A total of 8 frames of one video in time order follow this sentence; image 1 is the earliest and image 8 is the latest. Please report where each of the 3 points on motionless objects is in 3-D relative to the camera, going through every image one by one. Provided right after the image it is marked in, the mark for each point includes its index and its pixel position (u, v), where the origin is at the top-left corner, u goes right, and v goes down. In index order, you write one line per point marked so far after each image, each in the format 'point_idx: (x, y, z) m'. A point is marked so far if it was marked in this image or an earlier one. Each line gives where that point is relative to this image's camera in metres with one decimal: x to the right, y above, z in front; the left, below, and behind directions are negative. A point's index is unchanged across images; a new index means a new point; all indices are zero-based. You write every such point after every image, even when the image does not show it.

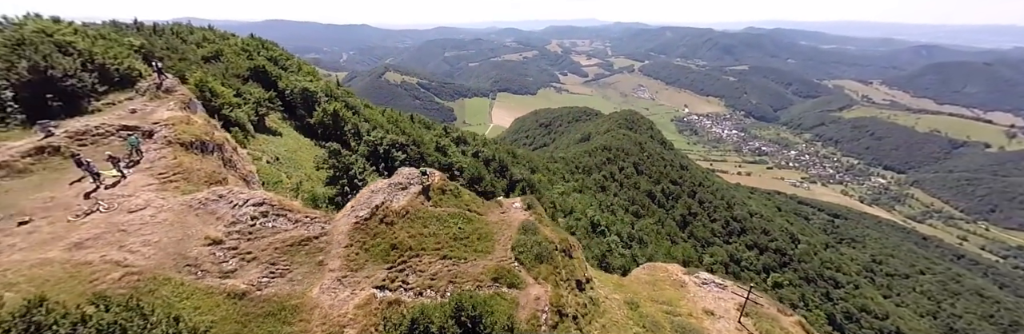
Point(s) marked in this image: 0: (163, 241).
0: (-15.1, -3.2, +17.3) m
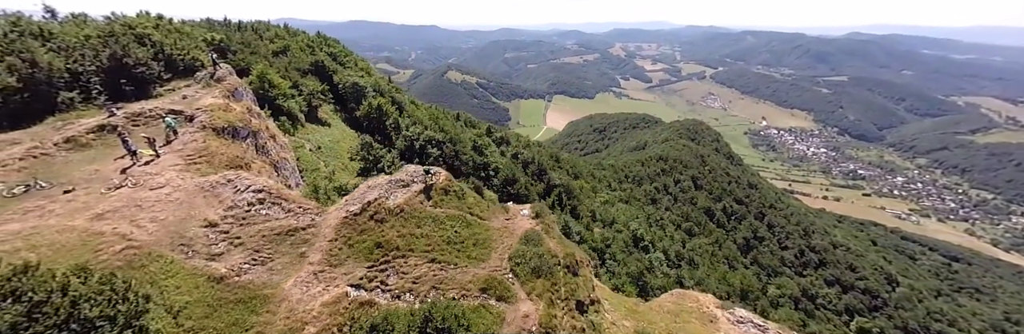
0: (-16.2, -2.5, +18.7) m
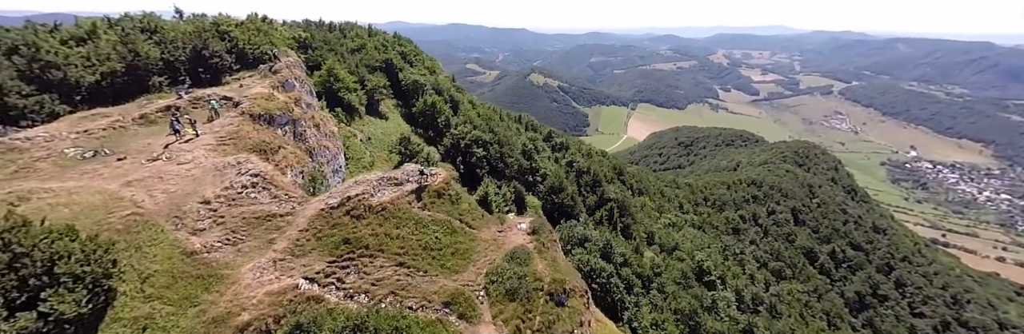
0: (-17.9, -1.4, +21.0) m
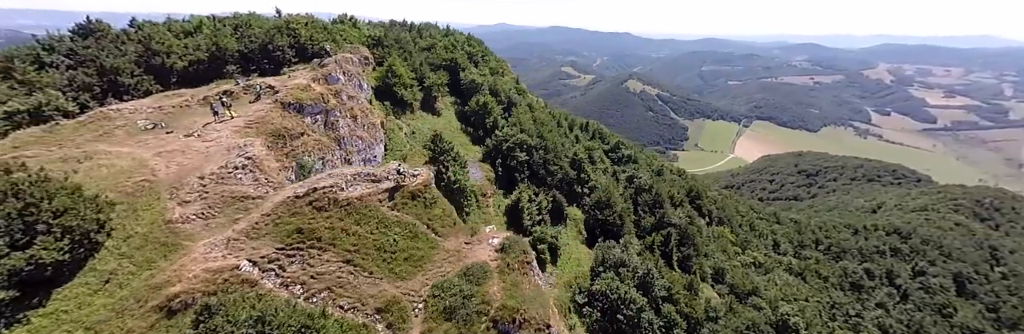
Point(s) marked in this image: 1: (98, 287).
0: (-19.8, +0.1, +23.9) m
1: (-19.2, -5.6, +18.3) m
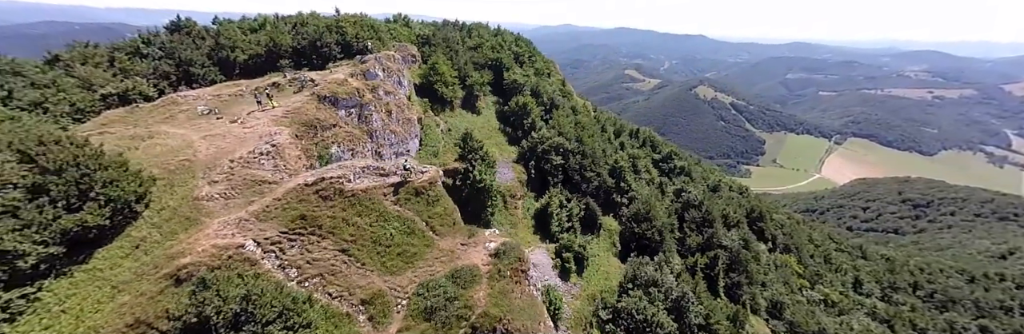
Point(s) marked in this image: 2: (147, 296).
0: (-19.4, +1.2, +26.4) m
1: (-20.1, -4.4, +20.7) m
2: (-17.0, -6.0, +18.5) m
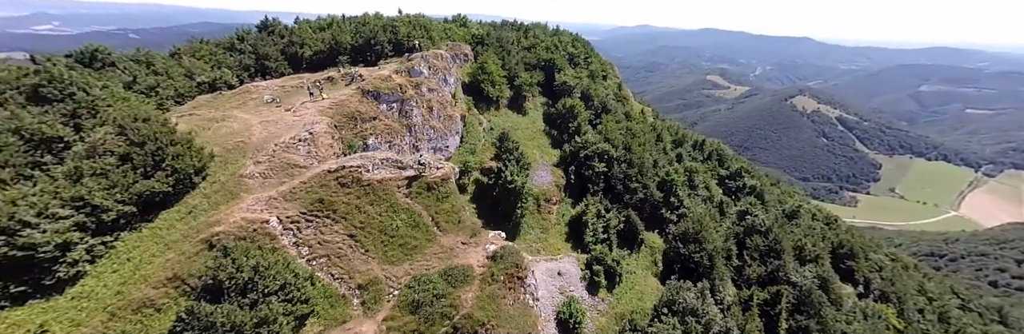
0: (-18.1, +2.5, +29.7) m
1: (-20.3, -3.0, +24.3) m
2: (-17.8, -4.9, +21.6) m
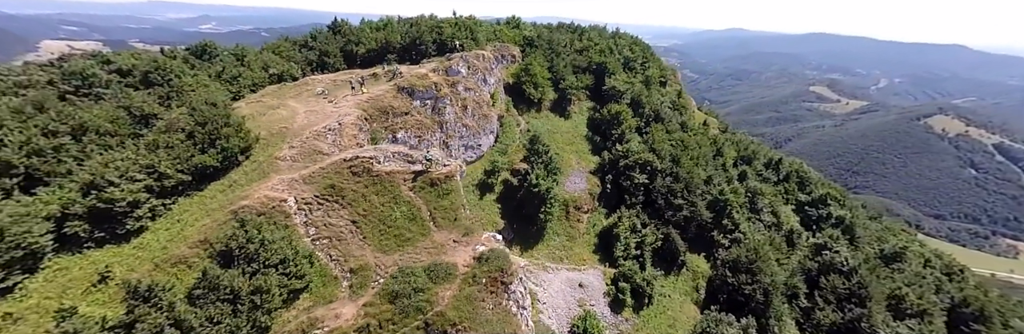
0: (-16.7, +3.7, +32.9) m
1: (-20.4, -1.5, +28.1) m
2: (-18.7, -3.5, +24.8) m
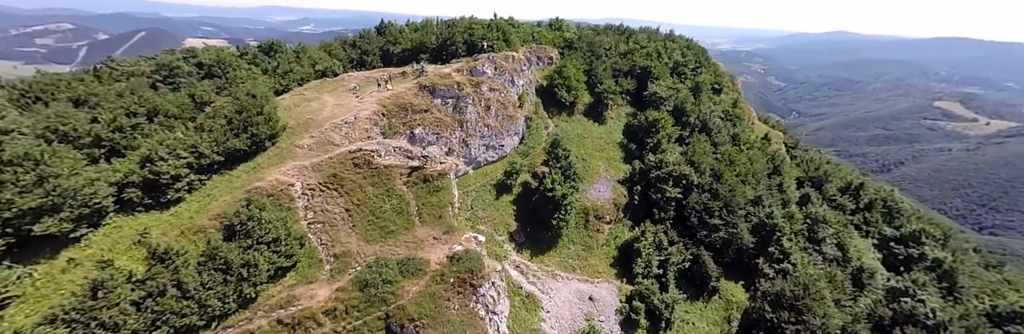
0: (-15.7, +4.7, +35.3) m
1: (-20.5, -0.3, +31.2) m
2: (-19.6, -2.3, +27.8) m
